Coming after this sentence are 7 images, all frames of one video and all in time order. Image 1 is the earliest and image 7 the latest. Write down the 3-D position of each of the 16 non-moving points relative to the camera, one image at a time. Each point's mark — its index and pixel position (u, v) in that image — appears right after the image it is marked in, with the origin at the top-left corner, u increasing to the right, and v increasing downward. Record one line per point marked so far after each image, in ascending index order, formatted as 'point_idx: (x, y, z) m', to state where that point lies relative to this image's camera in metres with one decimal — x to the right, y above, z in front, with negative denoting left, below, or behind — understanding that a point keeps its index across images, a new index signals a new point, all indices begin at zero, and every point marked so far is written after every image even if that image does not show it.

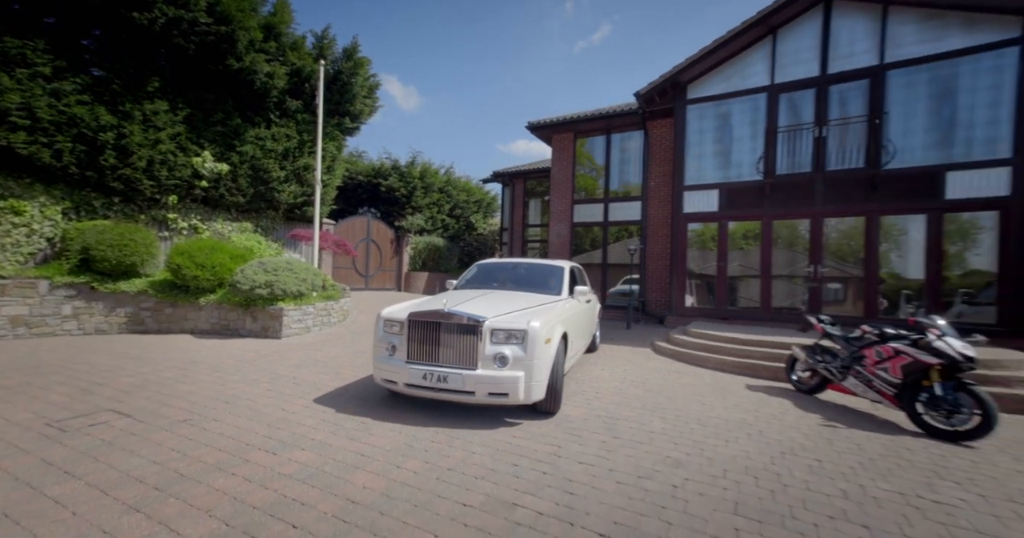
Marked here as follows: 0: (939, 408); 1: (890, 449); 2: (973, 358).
0: (+4.6, -1.5, +4.6) m
1: (+3.7, -1.8, +3.9) m
2: (+4.8, -0.9, +4.5) m
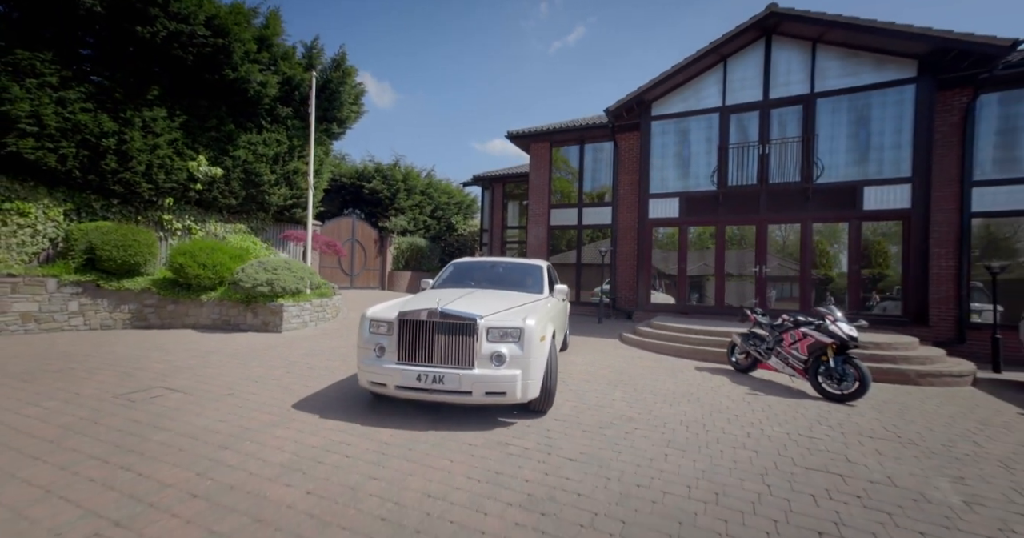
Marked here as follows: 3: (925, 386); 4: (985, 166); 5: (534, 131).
0: (+4.4, -1.5, +5.9) m
1: (+3.6, -1.7, +5.2) m
2: (+4.7, -0.9, +5.8) m
3: (+6.5, -1.8, +6.6) m
4: (+10.4, +2.3, +9.3) m
5: (+0.8, +4.8, +14.9) m
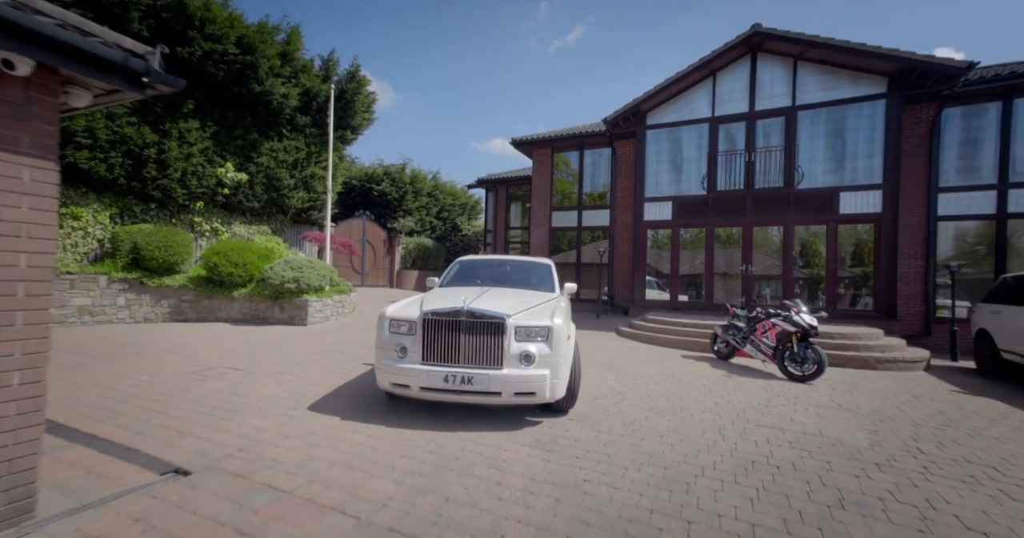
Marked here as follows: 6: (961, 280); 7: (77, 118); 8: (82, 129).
0: (+4.5, -1.5, +6.8) m
1: (+3.7, -1.7, +6.1) m
2: (+4.8, -0.9, +6.7) m
3: (+6.6, -1.8, +7.5) m
4: (+10.5, +2.3, +10.2) m
5: (+1.0, +4.9, +15.9) m
6: (+10.6, -0.3, +10.0) m
7: (-9.9, +3.4, +9.6) m
8: (-9.9, +3.2, +9.7) m
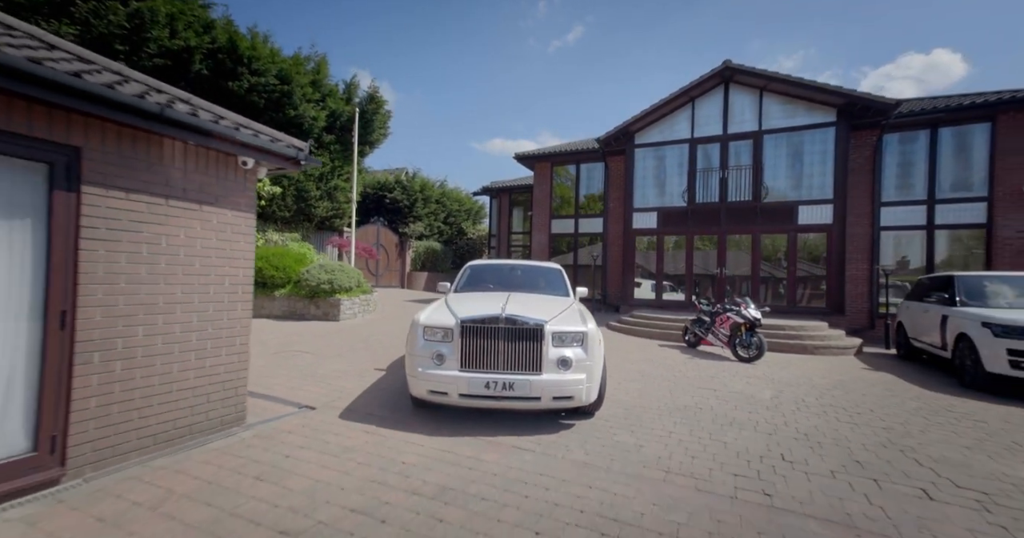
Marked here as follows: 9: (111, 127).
0: (+4.6, -1.5, +8.5) m
1: (+3.8, -1.8, +7.8) m
2: (+4.9, -1.0, +8.4) m
3: (+6.7, -1.9, +9.2) m
4: (+10.6, +2.2, +12.0) m
5: (+1.1, +4.8, +17.6) m
6: (+10.7, -0.3, +11.8) m
7: (-9.8, +3.3, +11.3) m
8: (-9.8, +3.1, +11.4) m
9: (-3.0, +1.0, +3.2) m
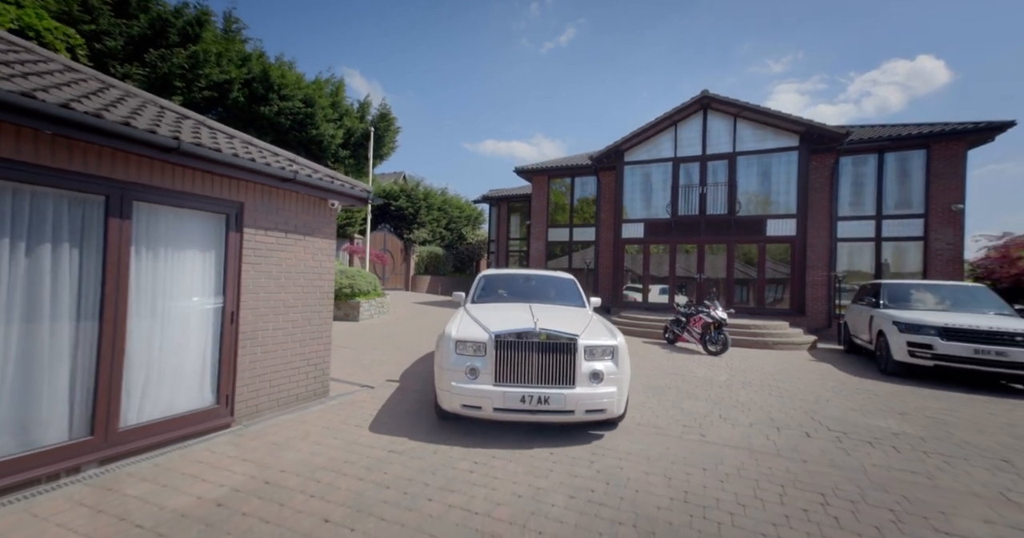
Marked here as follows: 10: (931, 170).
0: (+4.7, -1.7, +10.1) m
1: (+3.9, -2.0, +9.4) m
2: (+5.0, -1.2, +10.0) m
3: (+6.8, -2.1, +10.8) m
4: (+10.7, +2.0, +13.6) m
5: (+1.0, +4.6, +19.1) m
6: (+10.8, -0.5, +13.5) m
7: (-9.7, +3.2, +12.6) m
8: (-9.7, +3.0, +12.7) m
9: (-2.7, +0.9, +4.6) m
10: (+12.6, +3.0, +12.7) m
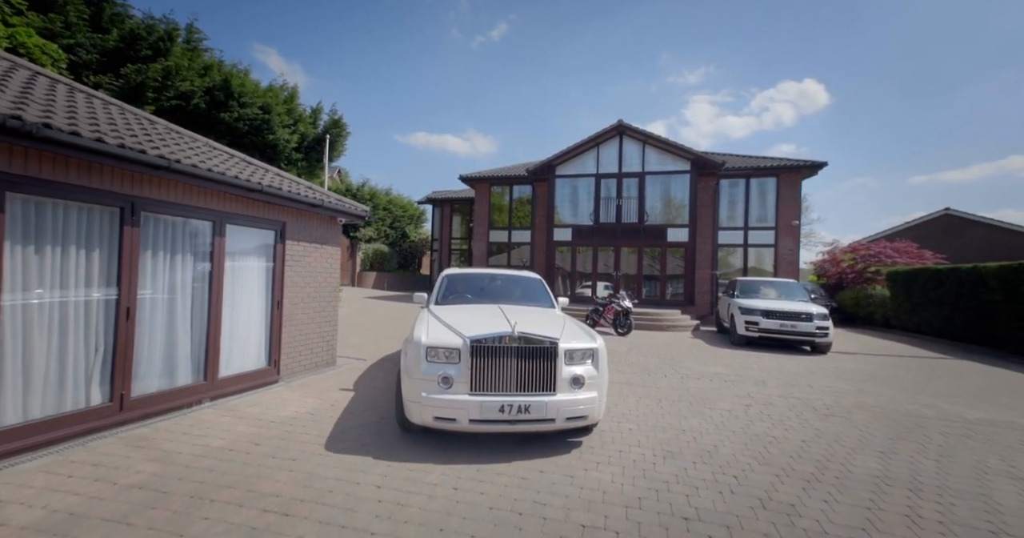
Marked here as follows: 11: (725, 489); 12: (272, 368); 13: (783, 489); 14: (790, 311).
0: (+3.3, -1.7, +12.9) m
1: (+2.6, -2.0, +12.1) m
2: (+3.6, -1.2, +12.9) m
3: (+5.2, -2.1, +14.0) m
4: (+8.6, +2.0, +17.3) m
5: (-1.8, +4.7, +21.2) m
6: (+8.7, -0.5, +17.2) m
7: (-11.4, +3.3, +13.1) m
8: (-11.4, +3.1, +13.2) m
9: (-3.3, +0.9, +6.3) m
10: (+10.6, +3.0, +16.7) m
11: (+1.7, -1.7, +3.3) m
12: (-3.4, -1.4, +6.0) m
13: (+2.1, -1.7, +3.3) m
14: (+6.6, -1.0, +10.1) m
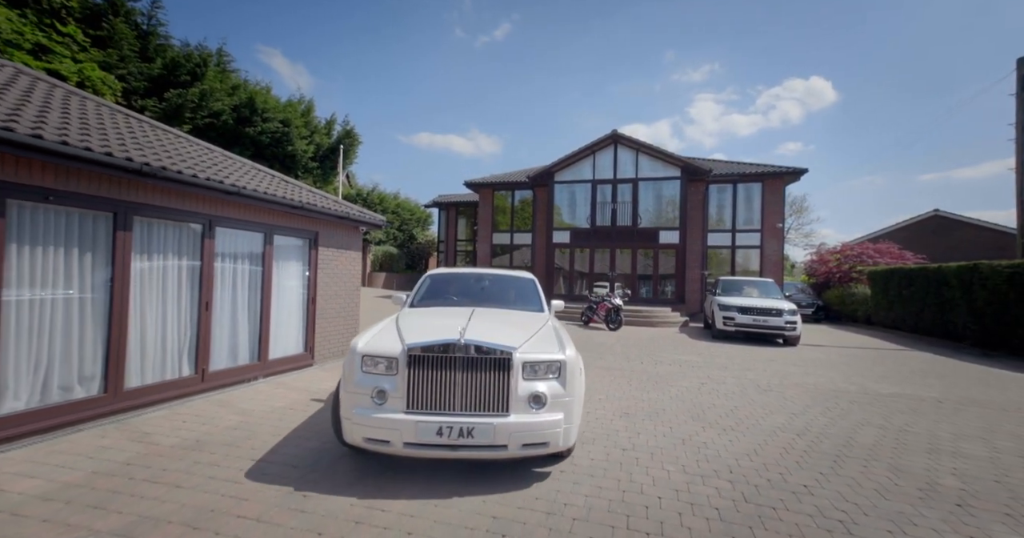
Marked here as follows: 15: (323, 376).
0: (+3.3, -1.7, +14.0) m
1: (+2.6, -2.0, +13.2) m
2: (+3.6, -1.2, +14.0) m
3: (+5.2, -2.1, +15.1) m
4: (+8.7, +2.0, +18.4) m
5: (-1.7, +4.7, +22.4) m
6: (+8.8, -0.5, +18.2) m
7: (-11.4, +3.2, +14.4) m
8: (-11.3, +3.0, +14.5) m
9: (-3.3, +0.8, +7.5) m
10: (+10.7, +3.0, +17.7) m
11: (+1.5, -1.7, +4.4) m
12: (-3.4, -1.4, +7.2) m
13: (+2.0, -1.7, +4.4) m
14: (+6.6, -1.0, +11.2) m
15: (-3.0, -1.7, +6.6) m
